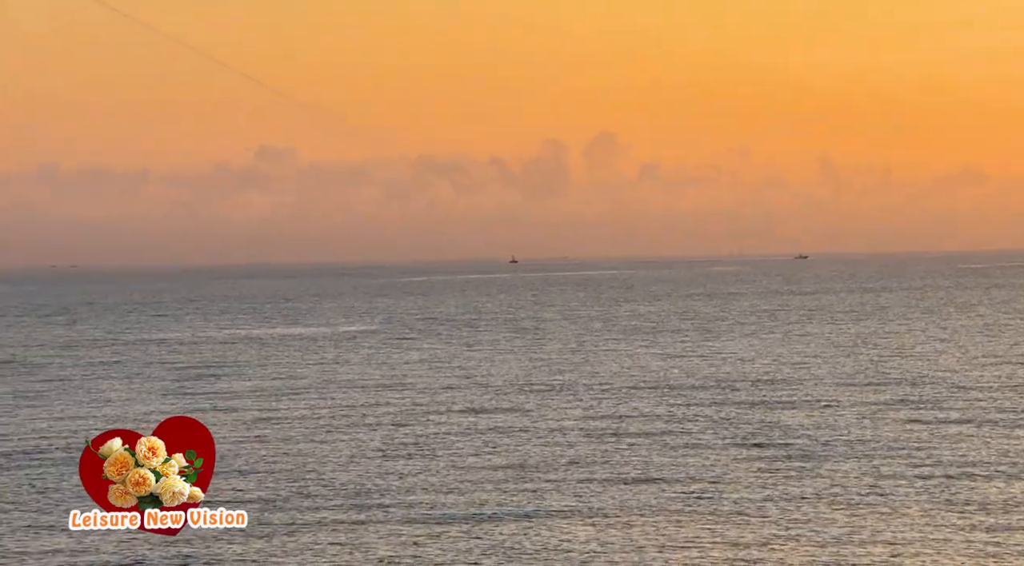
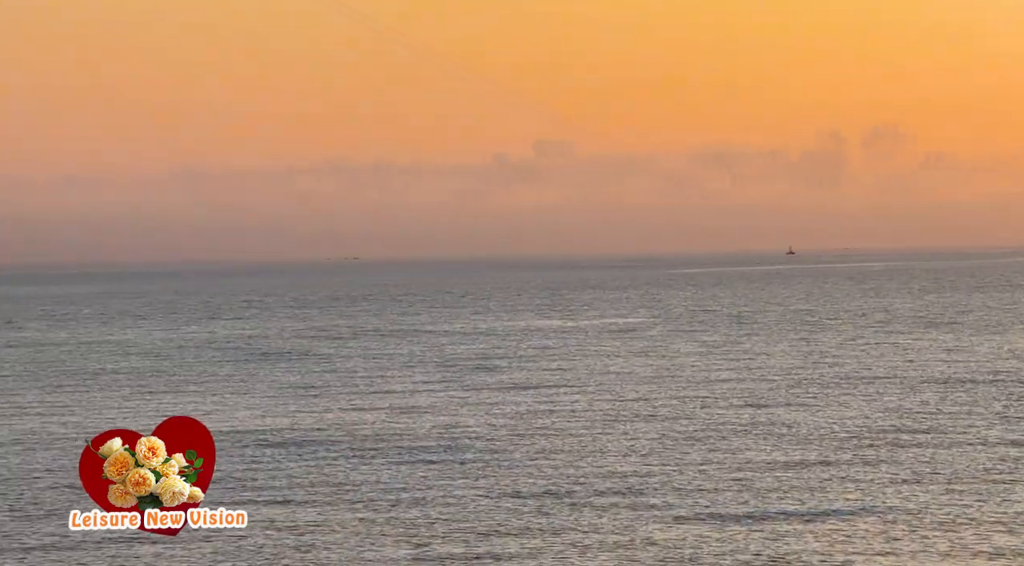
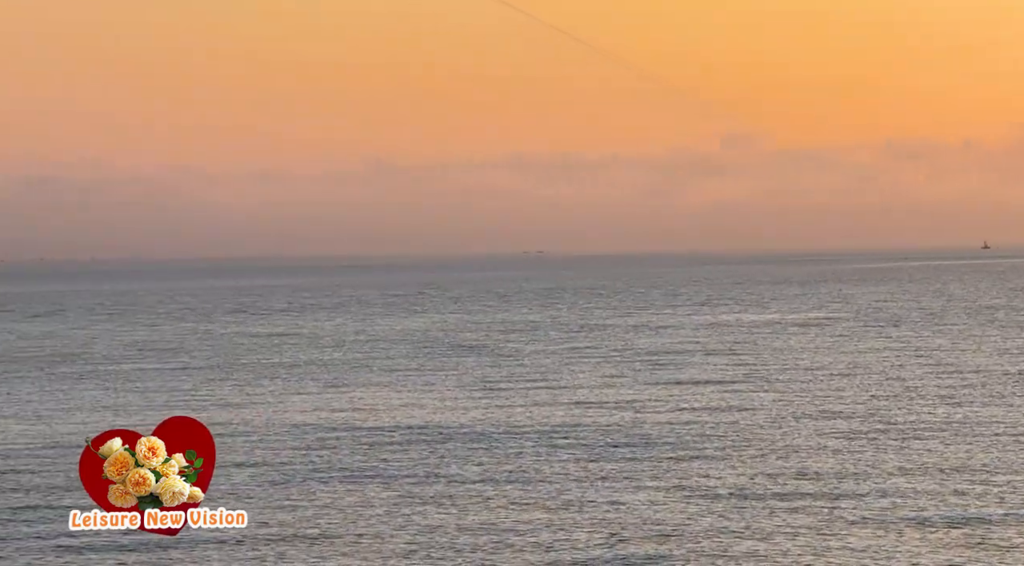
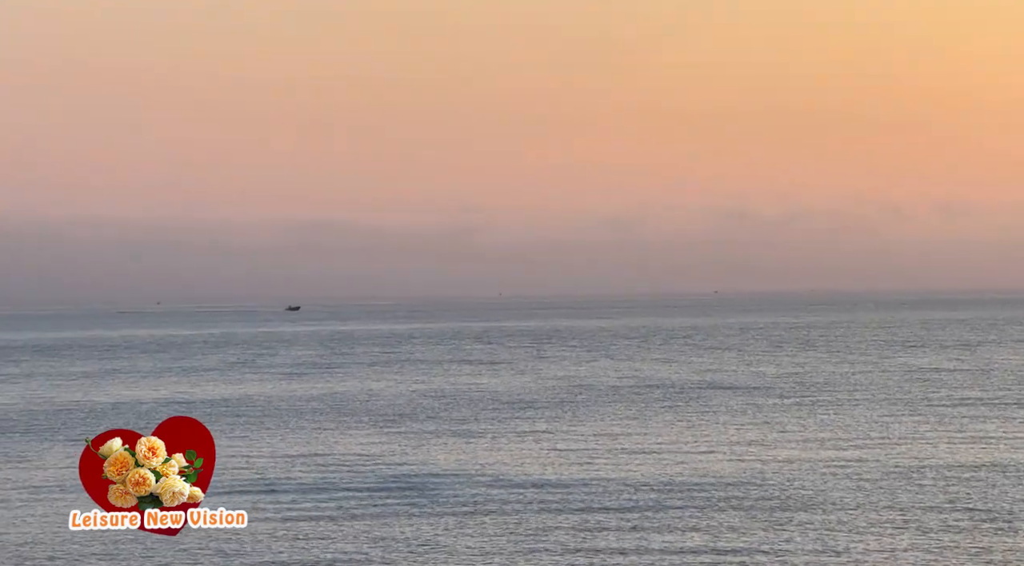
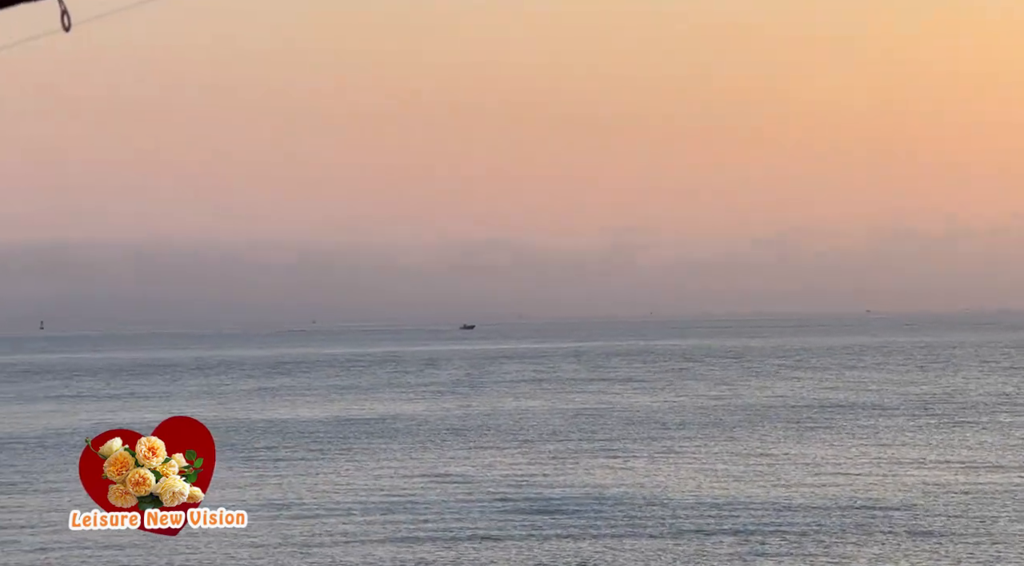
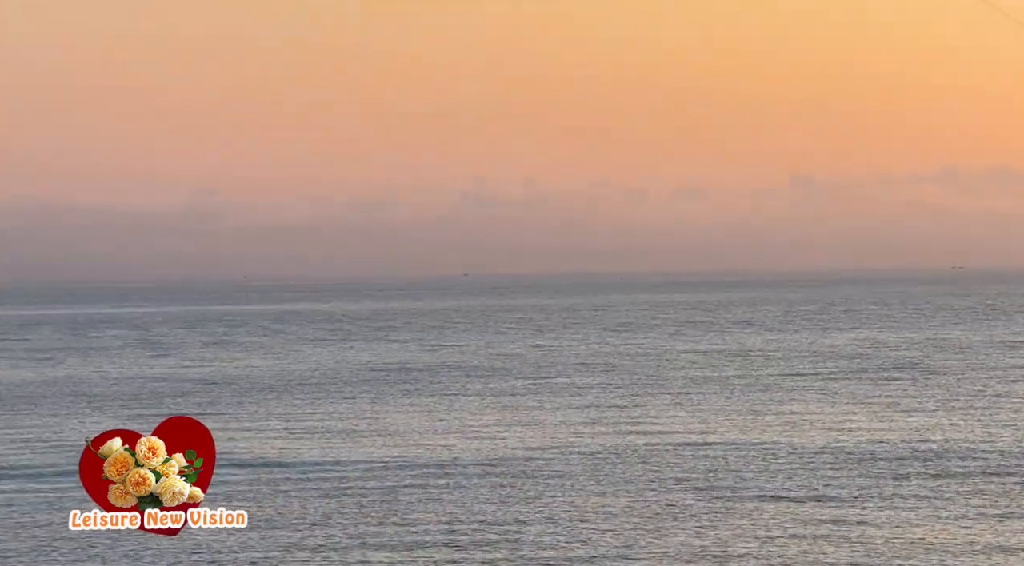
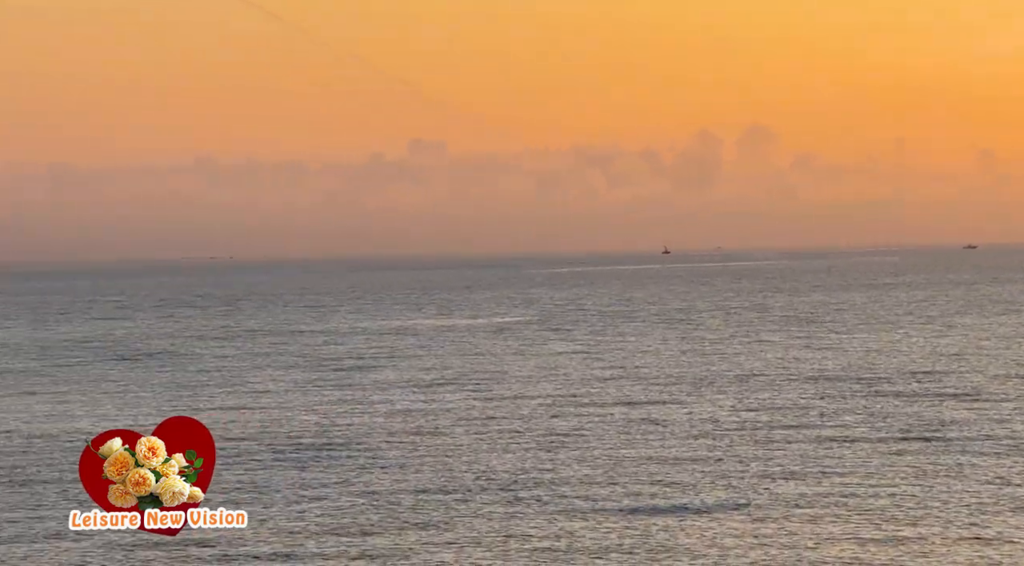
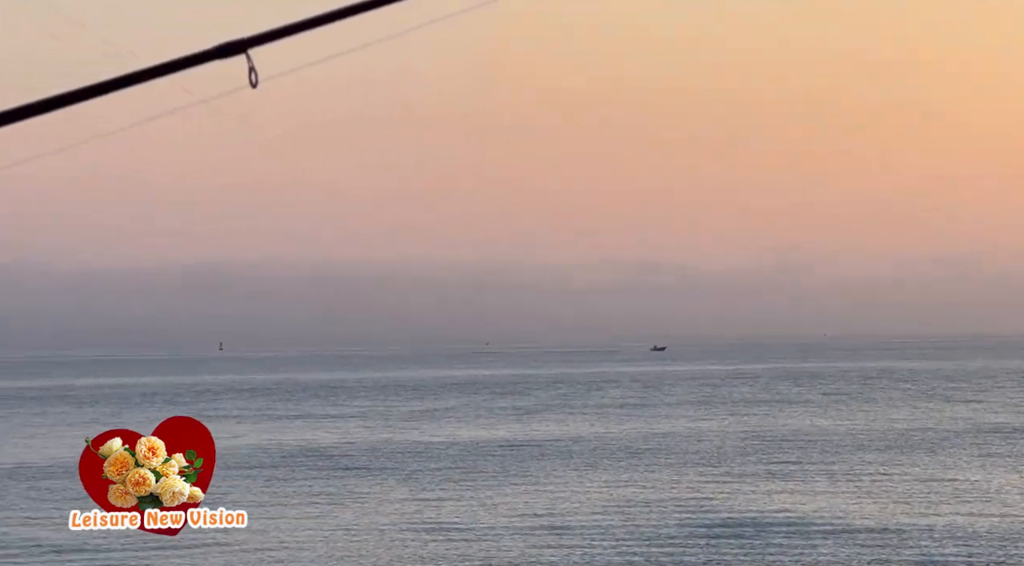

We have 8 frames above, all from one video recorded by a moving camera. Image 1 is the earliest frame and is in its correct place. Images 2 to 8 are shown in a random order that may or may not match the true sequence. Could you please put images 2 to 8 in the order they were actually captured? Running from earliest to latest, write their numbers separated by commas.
7, 2, 3, 6, 4, 5, 8
